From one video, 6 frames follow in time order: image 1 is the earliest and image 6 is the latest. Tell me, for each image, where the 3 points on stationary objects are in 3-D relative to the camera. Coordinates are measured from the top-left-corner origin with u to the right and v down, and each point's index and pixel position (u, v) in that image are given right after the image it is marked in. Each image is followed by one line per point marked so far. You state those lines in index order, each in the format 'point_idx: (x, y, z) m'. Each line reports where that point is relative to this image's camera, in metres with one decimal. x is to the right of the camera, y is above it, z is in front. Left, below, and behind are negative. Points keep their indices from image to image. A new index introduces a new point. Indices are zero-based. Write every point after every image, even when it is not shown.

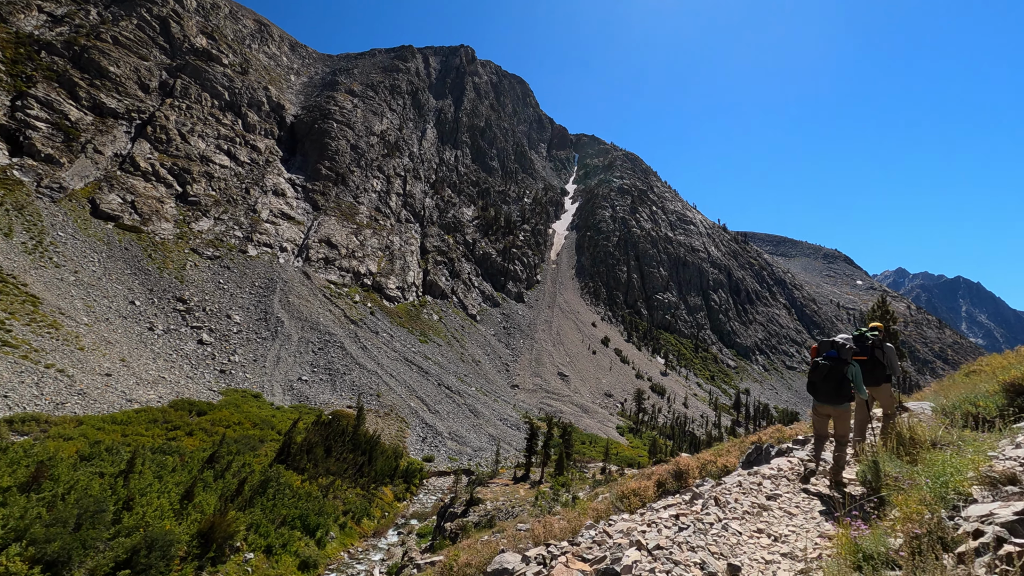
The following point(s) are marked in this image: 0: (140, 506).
0: (-16.6, -10.1, +17.8) m
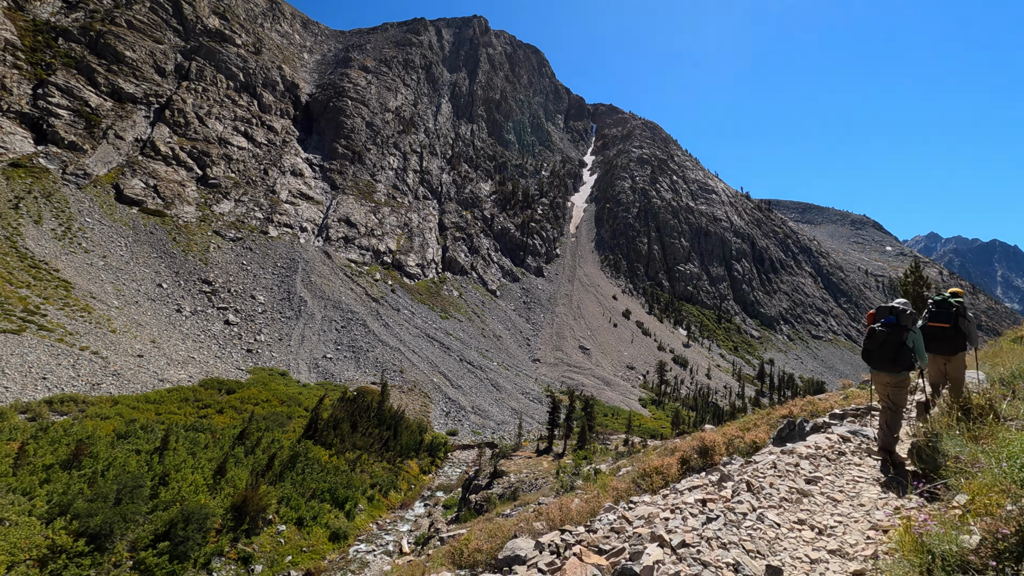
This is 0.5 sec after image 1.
0: (-15.6, -9.3, +18.7) m
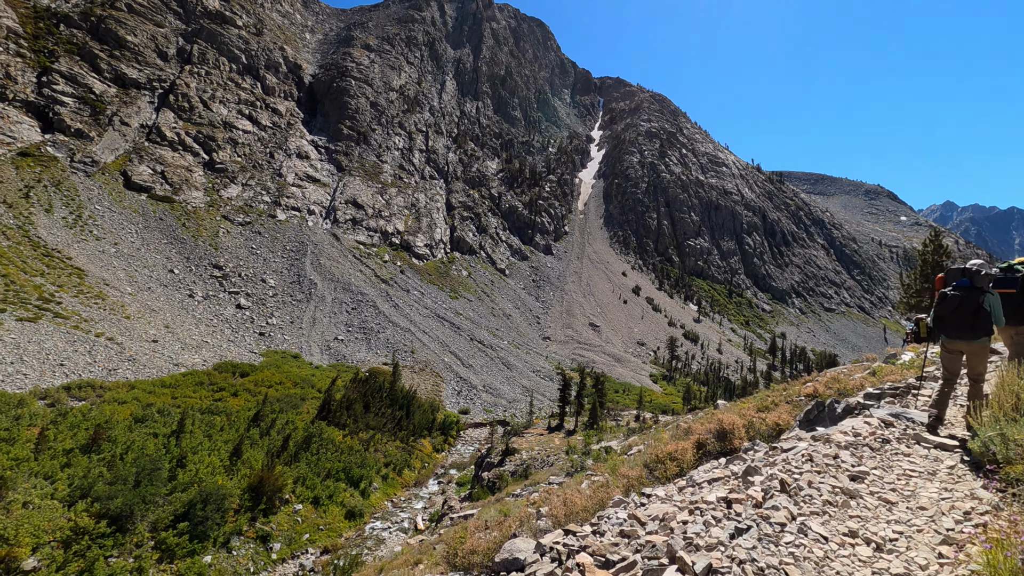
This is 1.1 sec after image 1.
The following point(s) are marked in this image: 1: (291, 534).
0: (-15.0, -8.6, +19.2) m
1: (-10.8, -12.9, +20.3) m
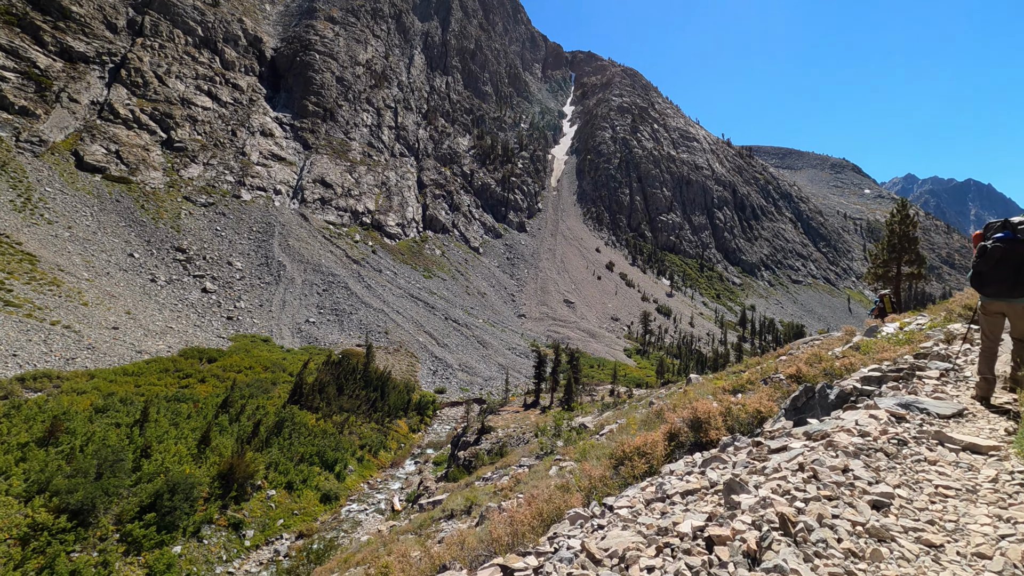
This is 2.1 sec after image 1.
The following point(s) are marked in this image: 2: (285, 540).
0: (-16.3, -7.6, +18.6) m
1: (-12.0, -11.8, +20.0) m
2: (-10.9, -12.8, +19.8) m
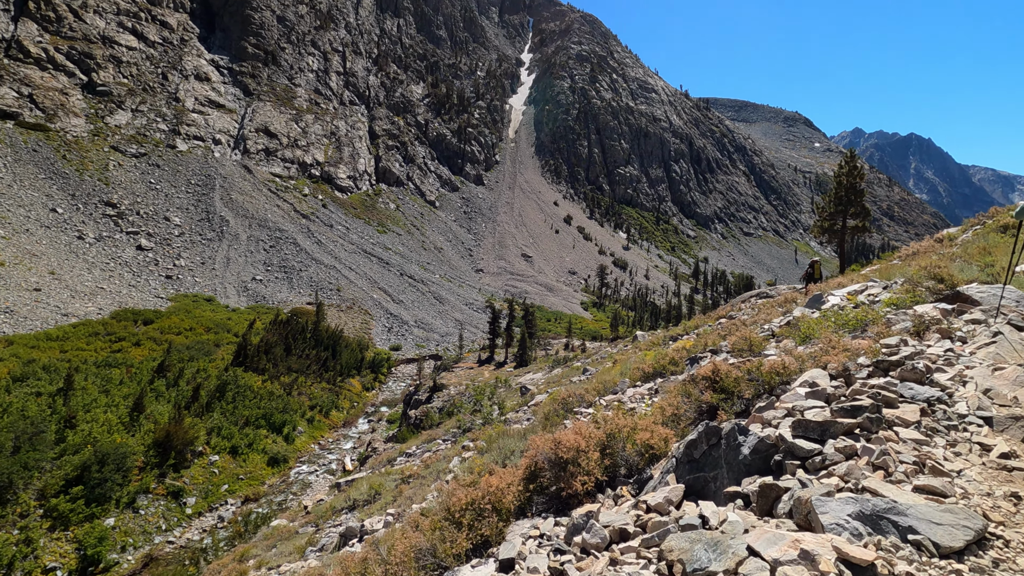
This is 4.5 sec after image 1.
0: (-18.6, -5.1, +17.4) m
1: (-14.4, -9.2, +19.2) m
2: (-13.2, -10.2, +19.1) m
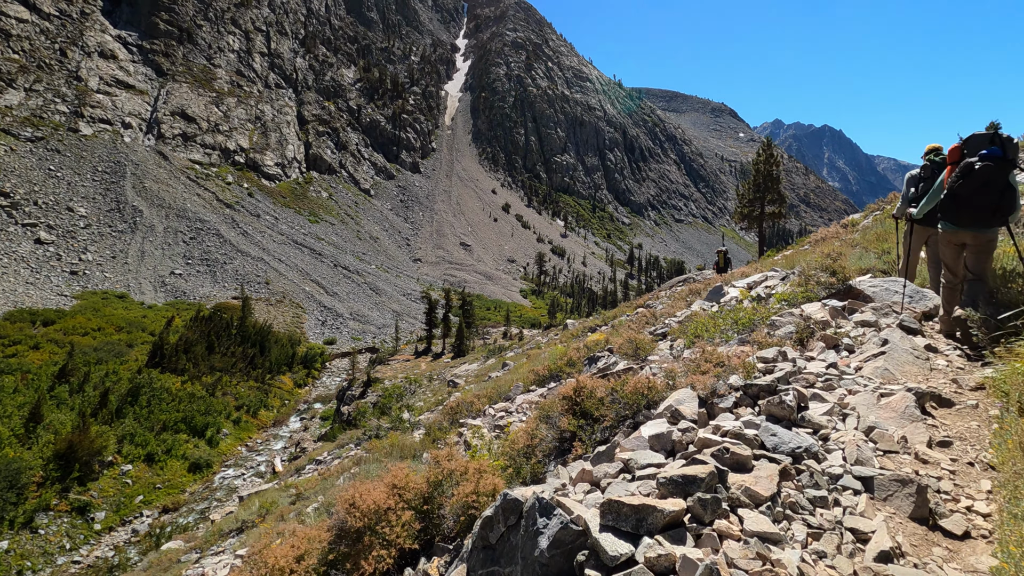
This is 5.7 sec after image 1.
0: (-21.6, -4.8, +15.4) m
1: (-17.5, -8.7, +17.6) m
2: (-16.3, -9.7, +17.6) m
